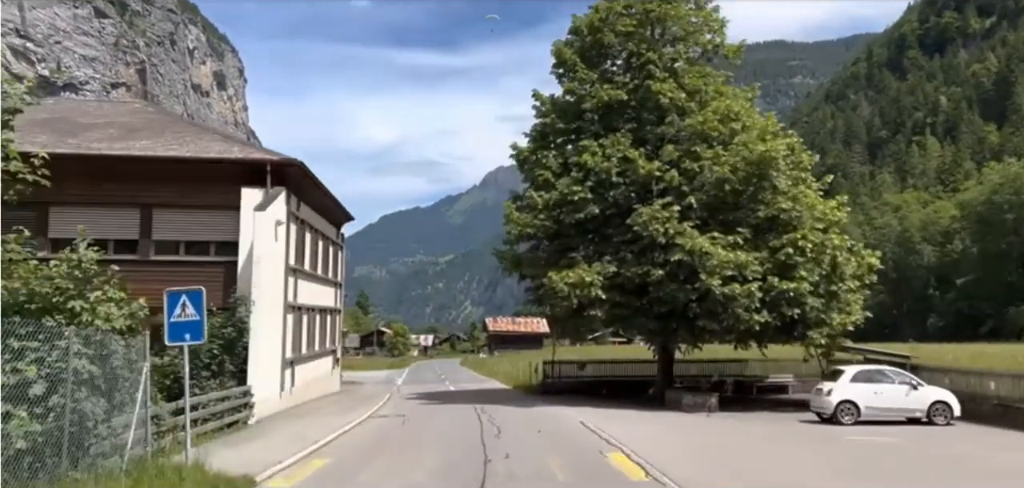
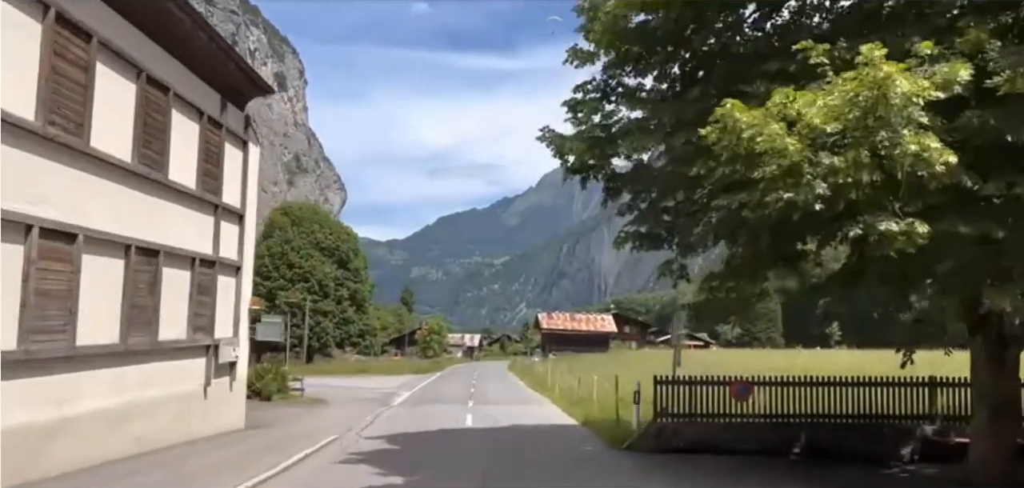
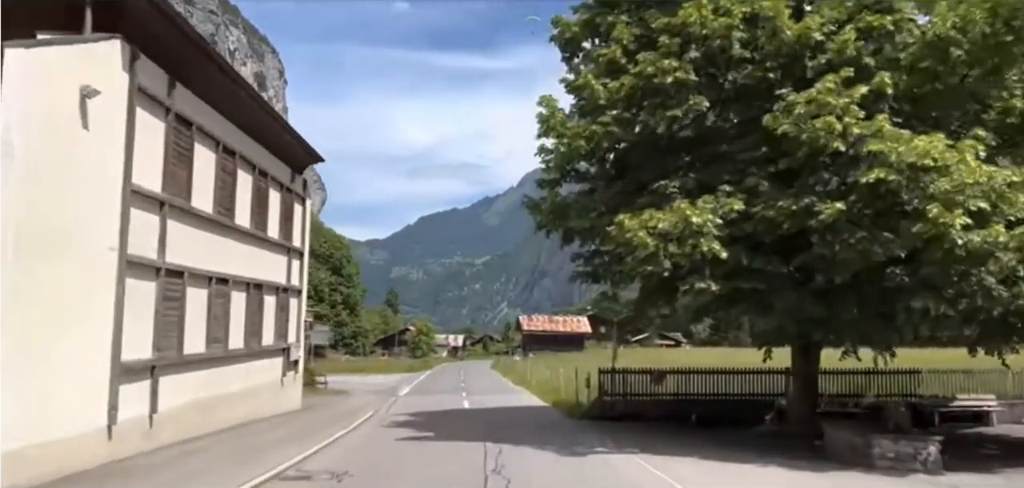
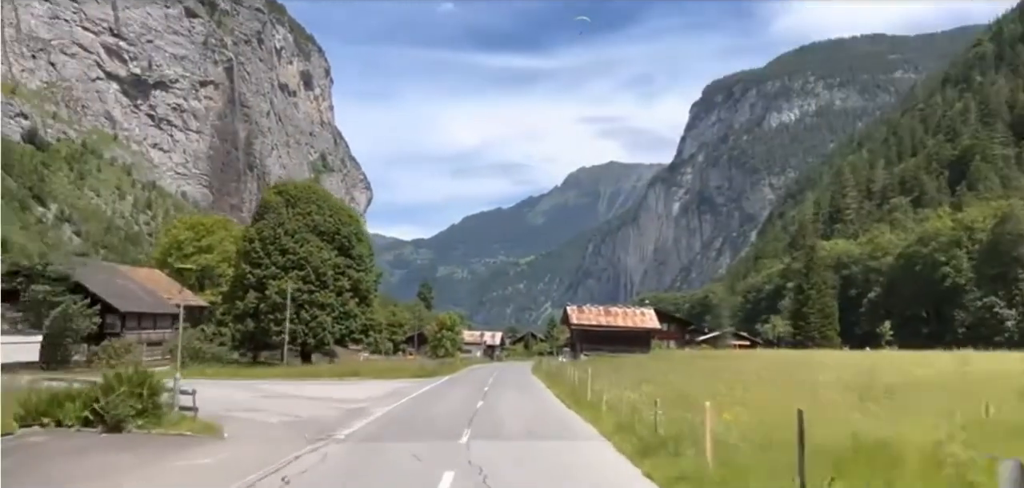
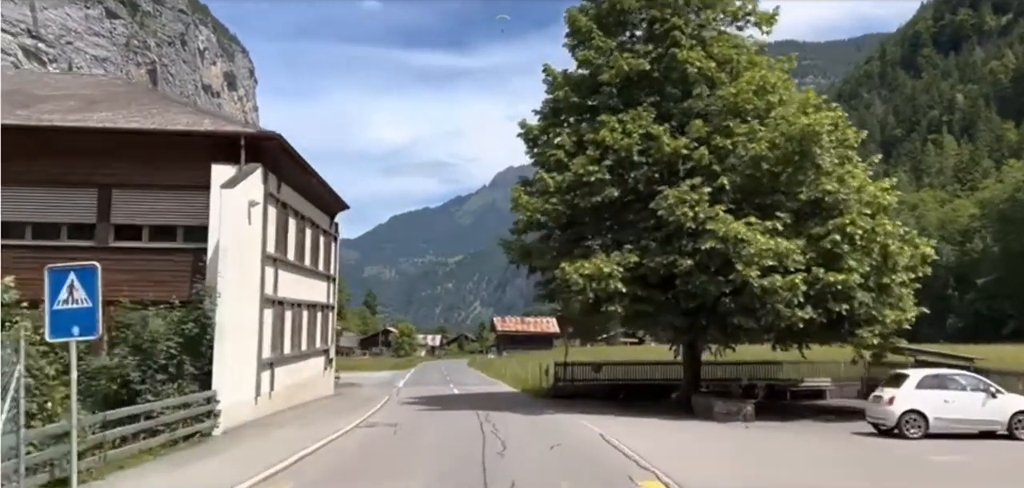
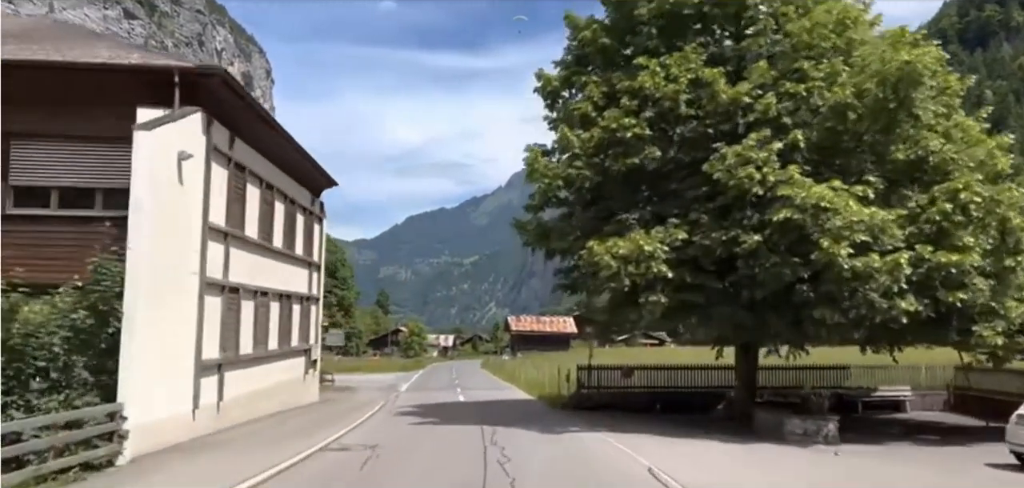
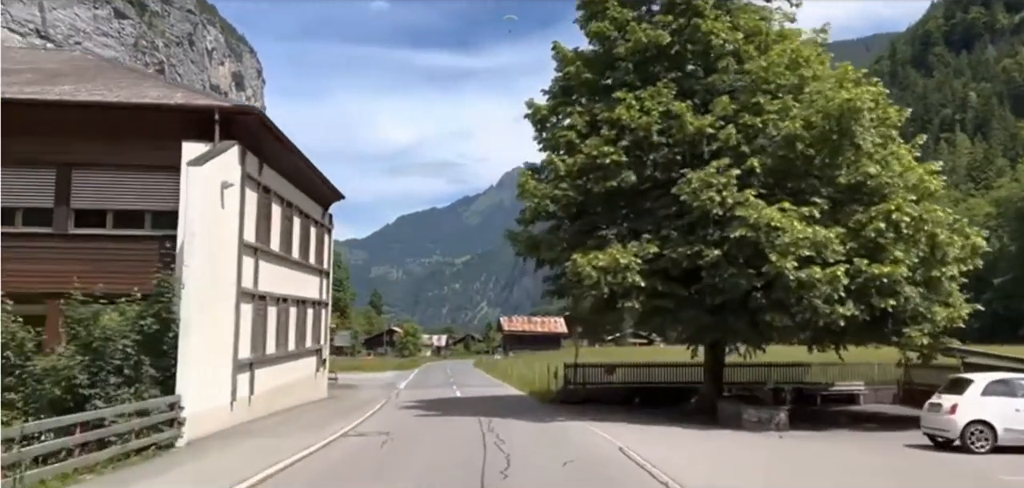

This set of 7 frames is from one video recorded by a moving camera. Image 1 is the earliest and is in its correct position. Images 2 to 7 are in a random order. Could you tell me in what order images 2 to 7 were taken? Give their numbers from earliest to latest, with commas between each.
5, 7, 6, 3, 2, 4
